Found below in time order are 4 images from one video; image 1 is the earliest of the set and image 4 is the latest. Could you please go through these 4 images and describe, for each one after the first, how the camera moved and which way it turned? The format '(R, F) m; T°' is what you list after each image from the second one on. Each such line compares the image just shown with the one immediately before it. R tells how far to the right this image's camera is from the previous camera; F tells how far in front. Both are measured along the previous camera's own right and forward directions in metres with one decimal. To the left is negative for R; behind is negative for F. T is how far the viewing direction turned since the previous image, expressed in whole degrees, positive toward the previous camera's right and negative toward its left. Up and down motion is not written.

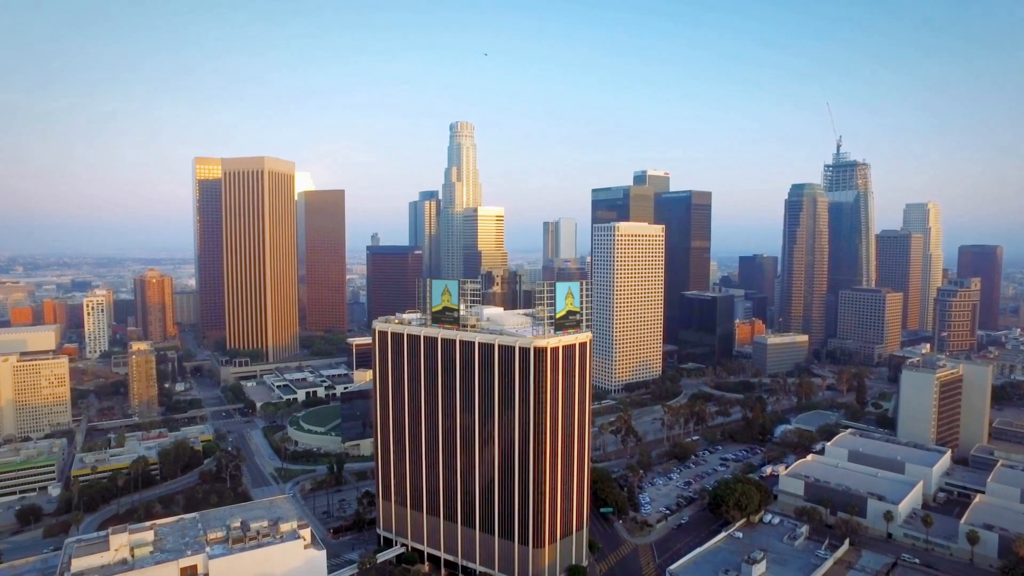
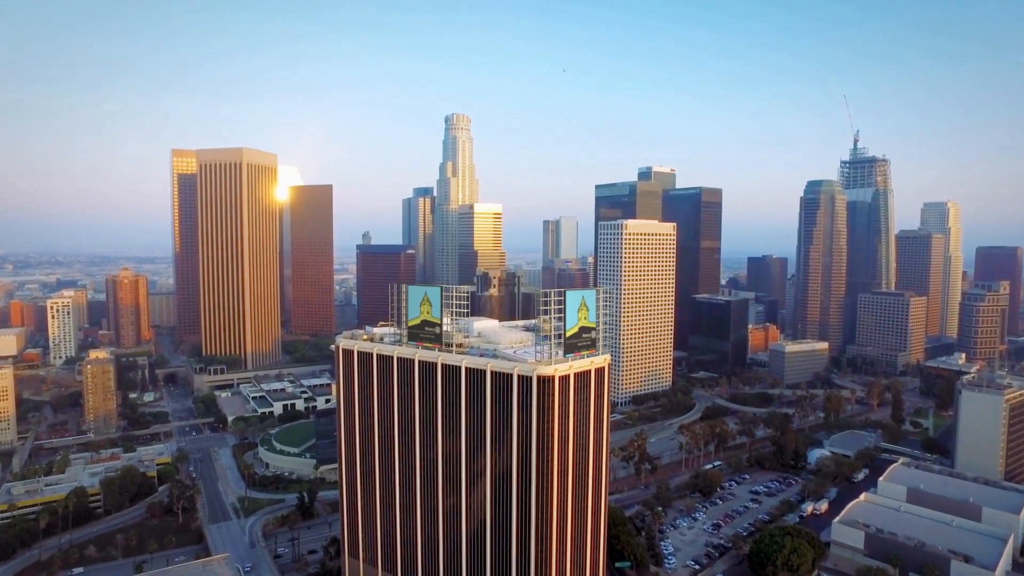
(+0.1, +13.1) m; 0°
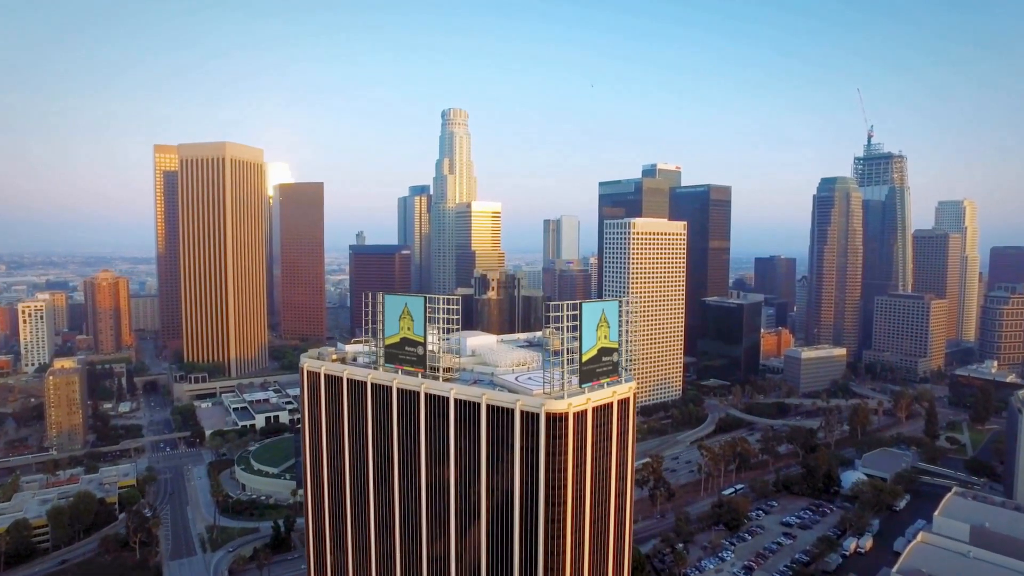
(-0.1, +9.5) m; 0°
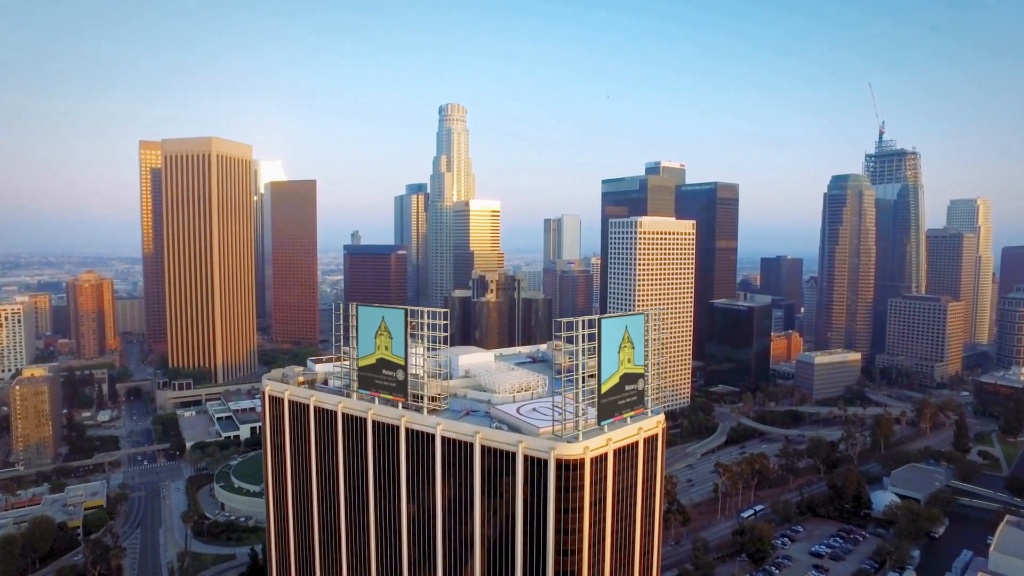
(-0.1, +7.2) m; 0°
